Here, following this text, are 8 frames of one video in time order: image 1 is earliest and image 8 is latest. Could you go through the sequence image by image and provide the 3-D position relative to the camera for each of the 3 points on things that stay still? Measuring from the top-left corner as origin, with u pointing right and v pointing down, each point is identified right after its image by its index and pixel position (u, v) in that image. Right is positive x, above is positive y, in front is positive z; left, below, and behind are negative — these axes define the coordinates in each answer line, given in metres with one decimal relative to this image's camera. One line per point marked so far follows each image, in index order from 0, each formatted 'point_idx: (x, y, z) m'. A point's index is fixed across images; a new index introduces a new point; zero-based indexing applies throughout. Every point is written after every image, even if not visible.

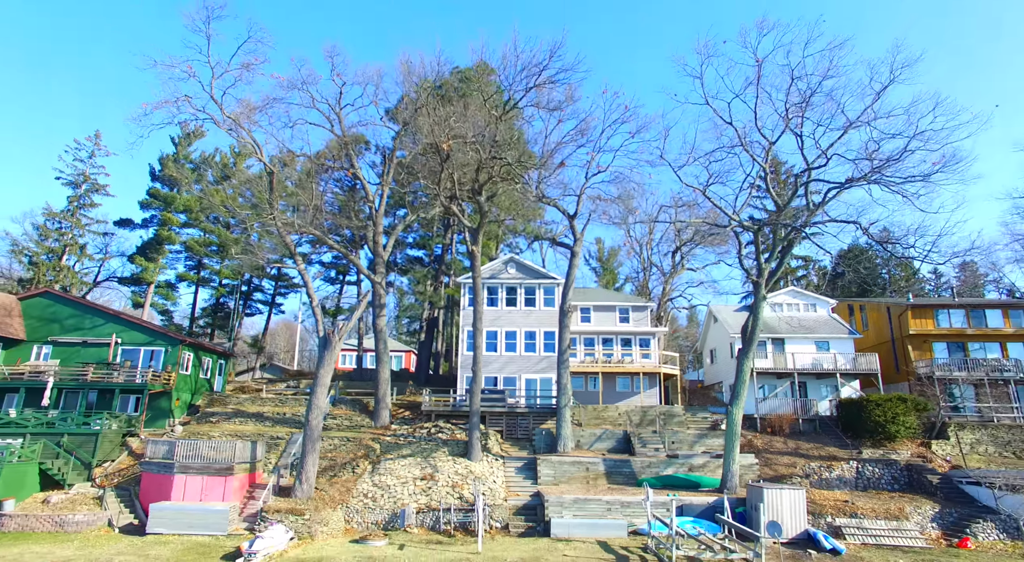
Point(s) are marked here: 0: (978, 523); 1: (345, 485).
0: (+14.3, -7.4, +17.2) m
1: (-5.6, -6.8, +19.0) m
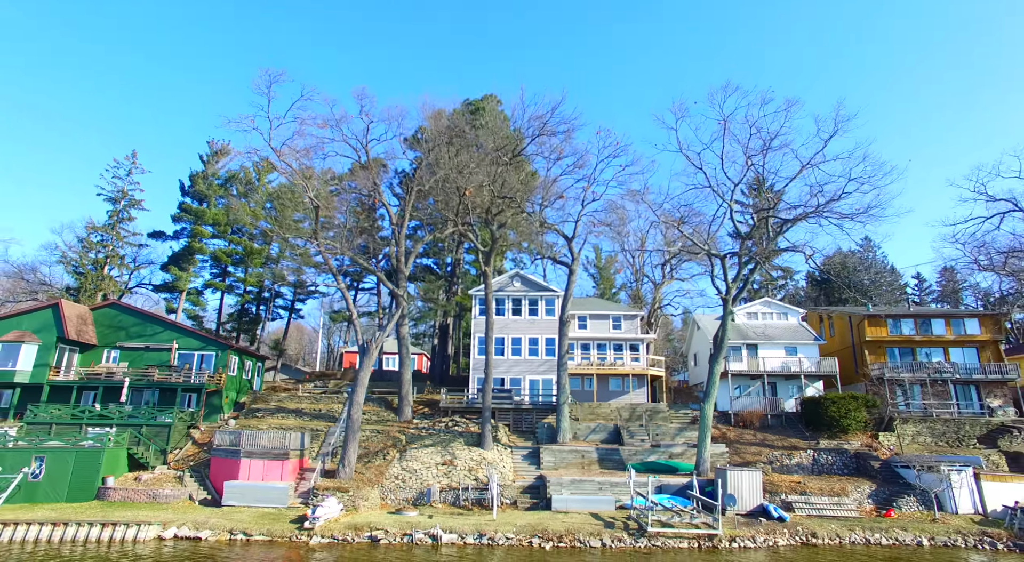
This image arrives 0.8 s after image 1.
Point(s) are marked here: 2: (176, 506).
0: (+14.6, -8.0, +20.9) m
1: (-5.3, -7.5, +22.6) m
2: (-11.5, -7.7, +19.3) m
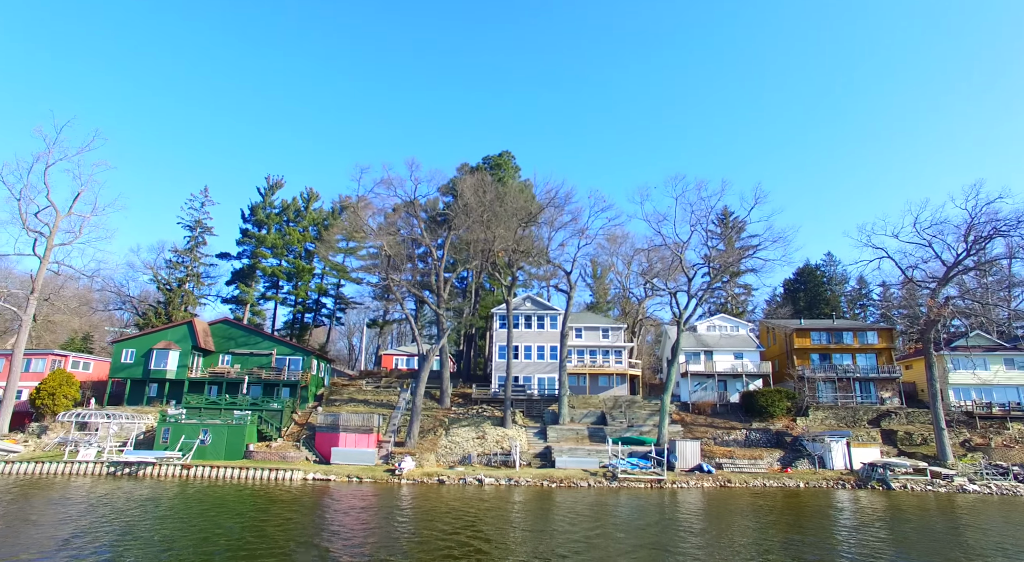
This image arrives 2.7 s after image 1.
0: (+15.4, -9.6, +30.0) m
1: (-4.5, -9.0, +31.8) m
2: (-10.7, -9.2, +28.5) m
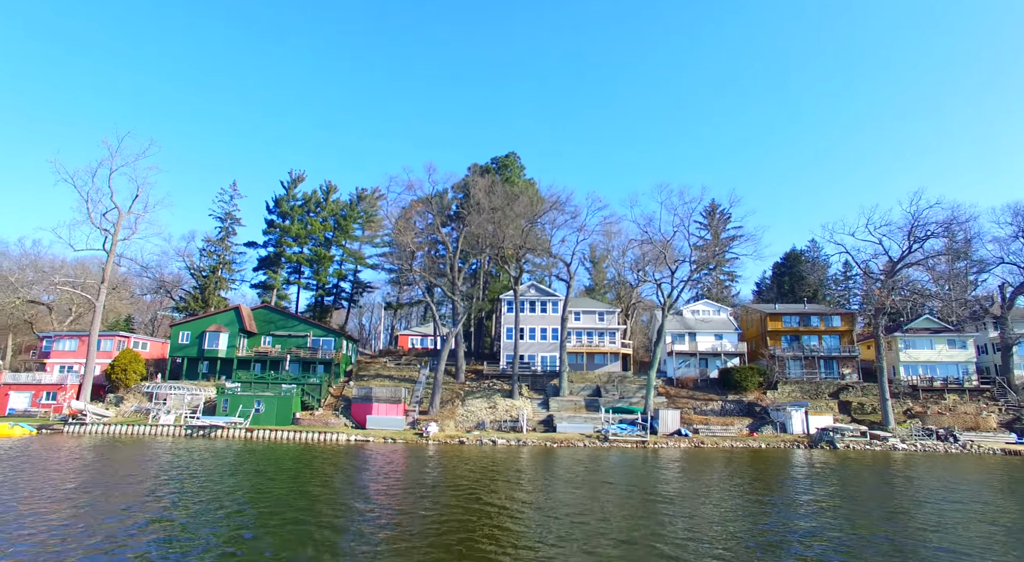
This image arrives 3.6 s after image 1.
0: (+15.9, -9.1, +35.2) m
1: (-4.0, -8.5, +37.0) m
2: (-10.2, -8.8, +33.8) m
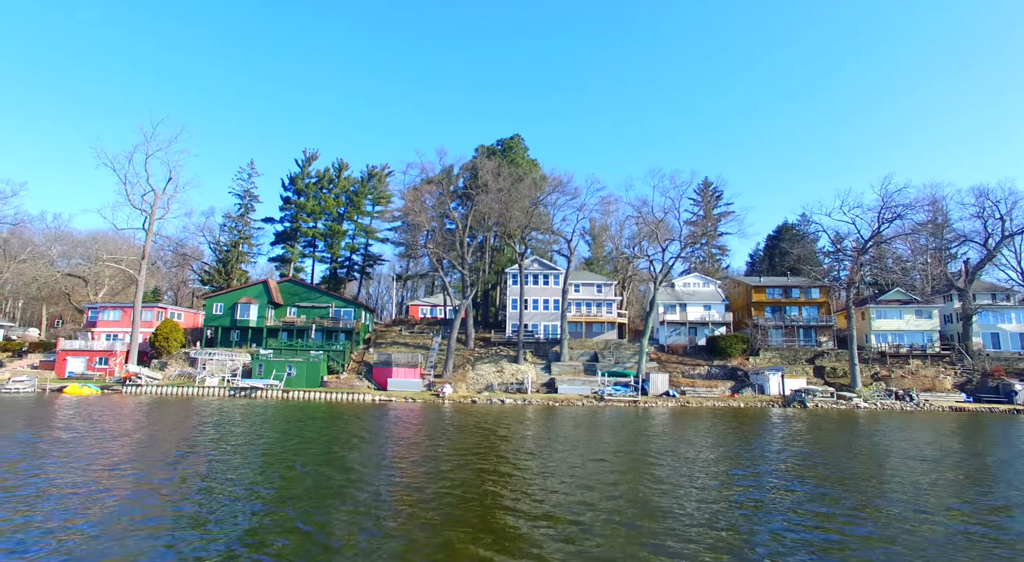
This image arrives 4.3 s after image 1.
0: (+16.3, -7.4, +39.2) m
1: (-3.6, -6.7, +41.0) m
2: (-9.8, -7.2, +37.8) m
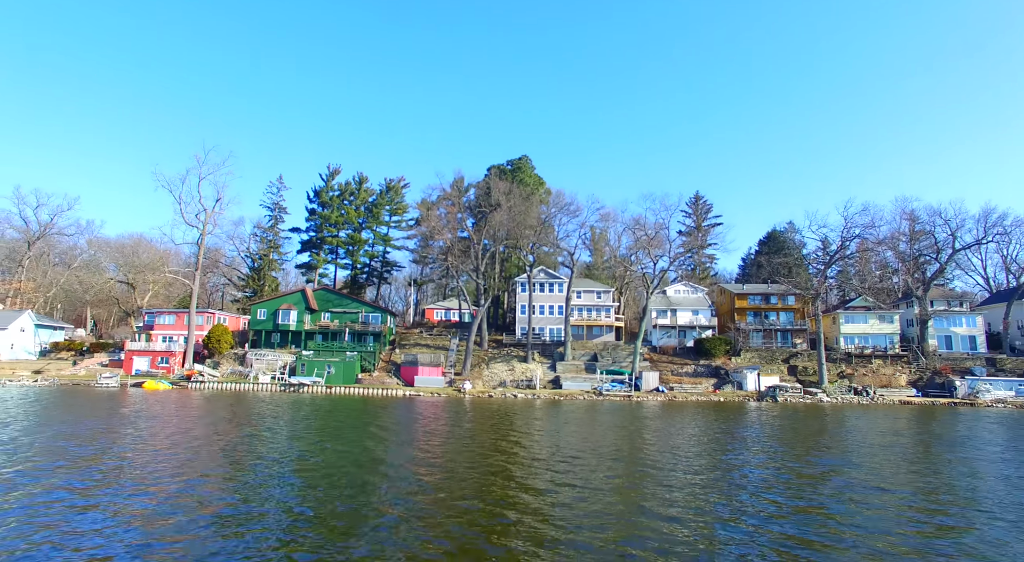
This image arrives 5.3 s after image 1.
0: (+17.1, -8.2, +44.9) m
1: (-2.8, -7.5, +46.7) m
2: (-9.0, -8.0, +43.5) m
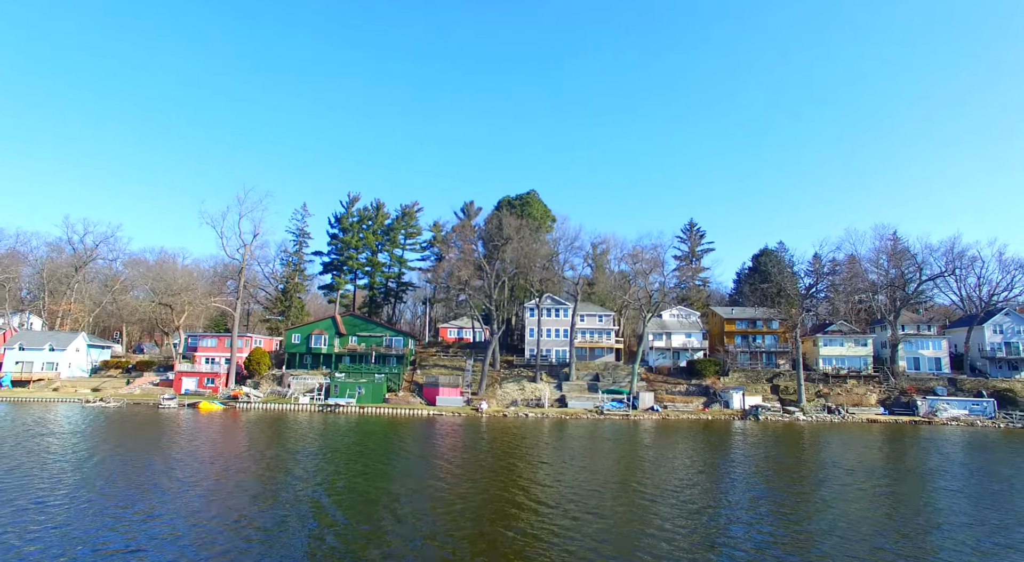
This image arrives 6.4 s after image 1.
0: (+18.1, -10.9, +50.1) m
1: (-1.8, -10.2, +52.0) m
2: (-8.1, -10.7, +48.8) m
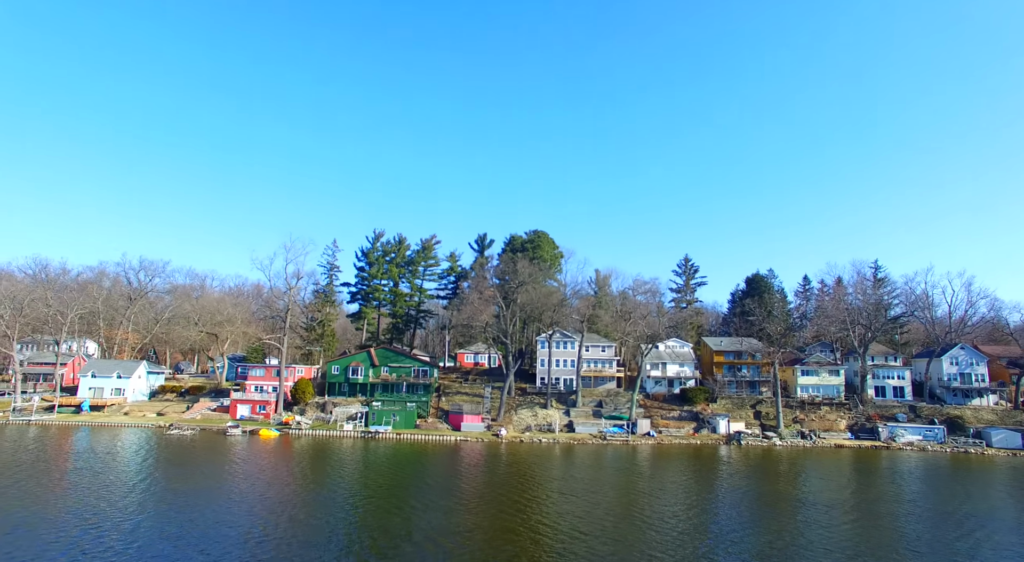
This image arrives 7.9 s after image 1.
0: (+19.6, -15.0, +57.3) m
1: (-0.3, -14.3, +59.3) m
2: (-6.6, -14.9, +56.2) m
